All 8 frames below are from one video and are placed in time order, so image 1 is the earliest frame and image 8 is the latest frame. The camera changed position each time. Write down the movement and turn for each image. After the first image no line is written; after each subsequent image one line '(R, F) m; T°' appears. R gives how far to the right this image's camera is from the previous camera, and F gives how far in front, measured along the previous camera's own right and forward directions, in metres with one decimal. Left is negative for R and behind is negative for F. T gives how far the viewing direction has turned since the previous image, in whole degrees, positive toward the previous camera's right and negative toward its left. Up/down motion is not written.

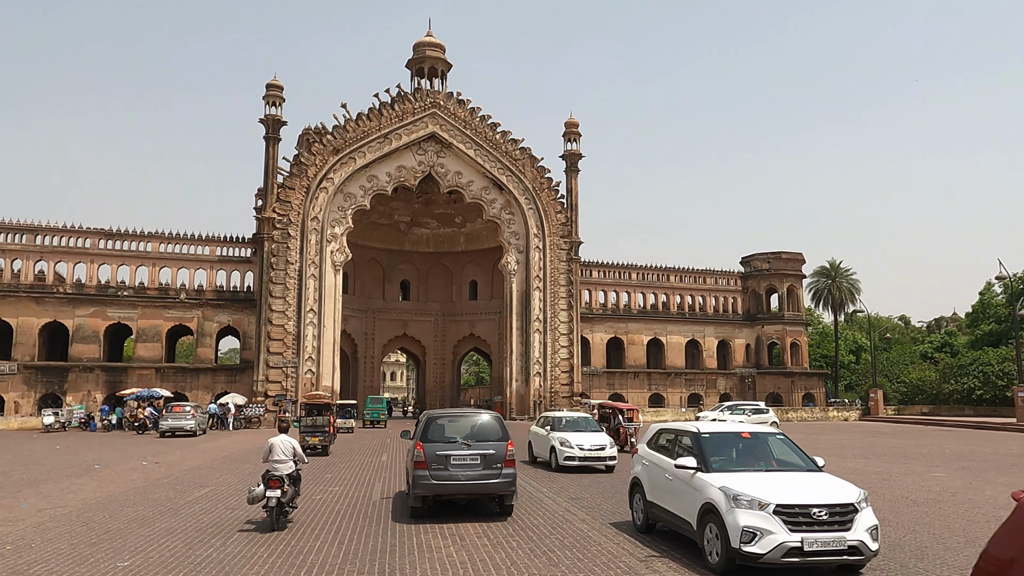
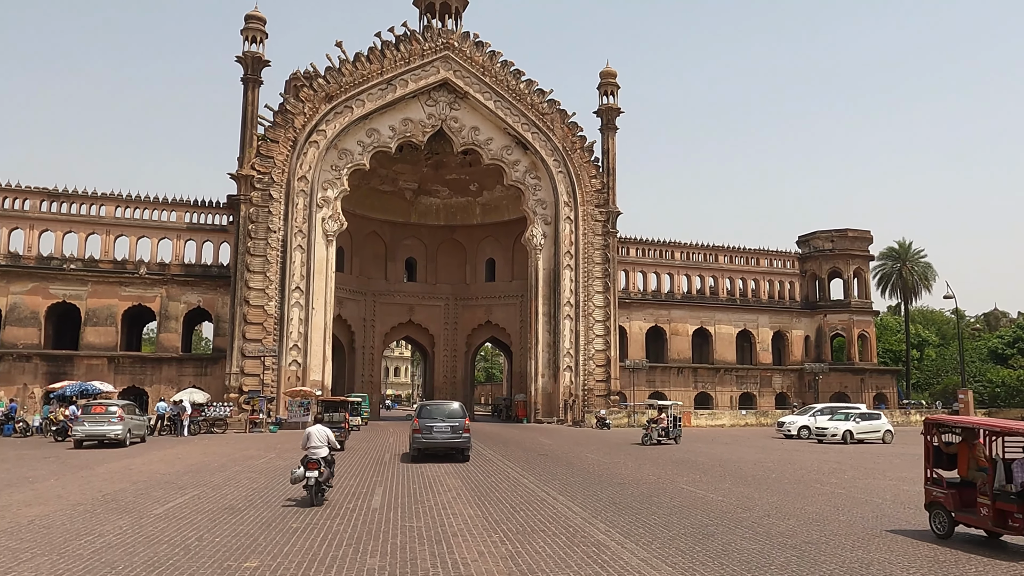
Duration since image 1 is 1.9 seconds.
(-1.0, +6.5) m; 0°
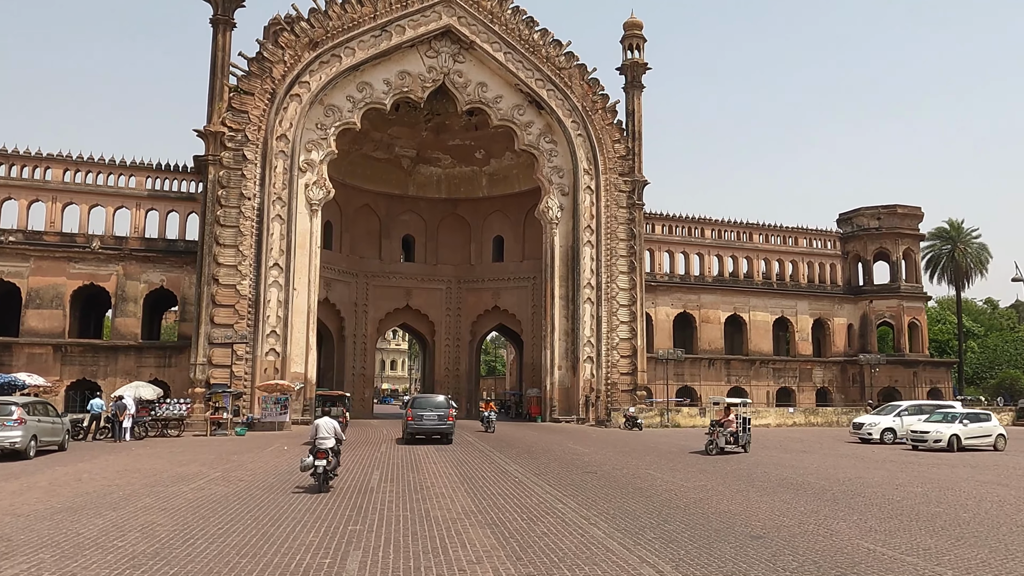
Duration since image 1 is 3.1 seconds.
(-0.6, +4.4) m; 0°
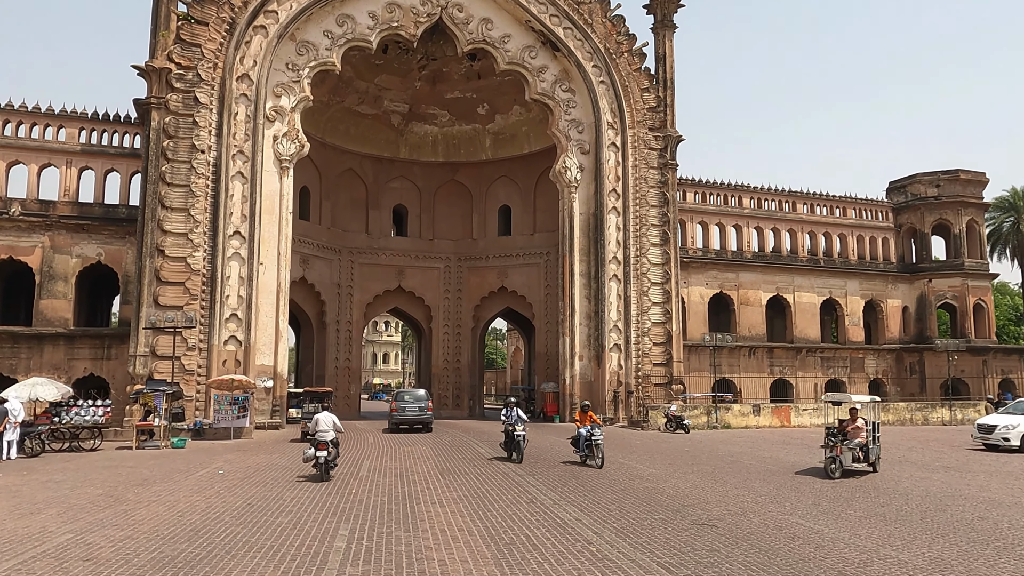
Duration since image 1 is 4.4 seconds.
(-0.6, +4.8) m; 0°
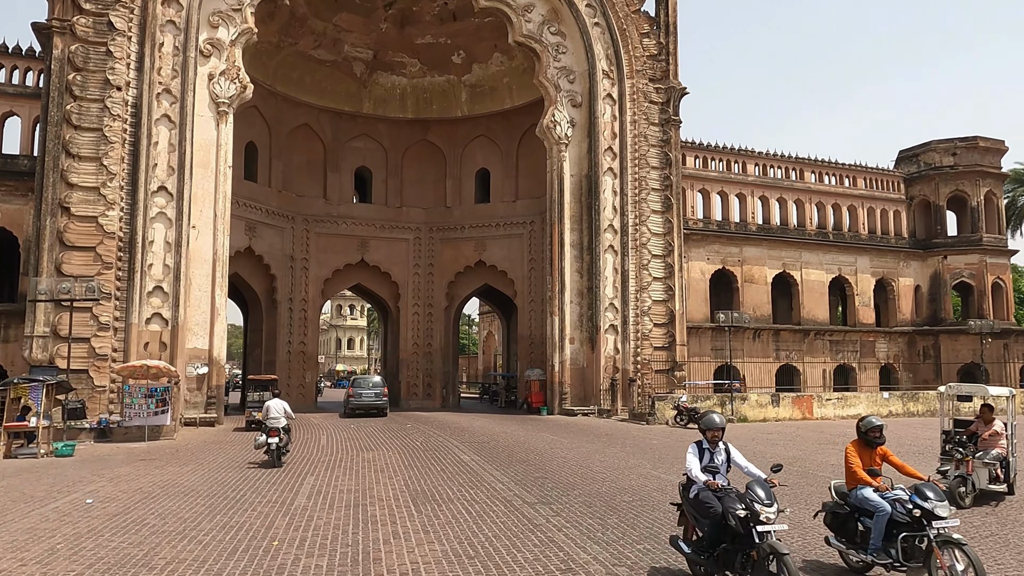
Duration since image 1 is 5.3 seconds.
(-0.4, +3.4) m; +2°
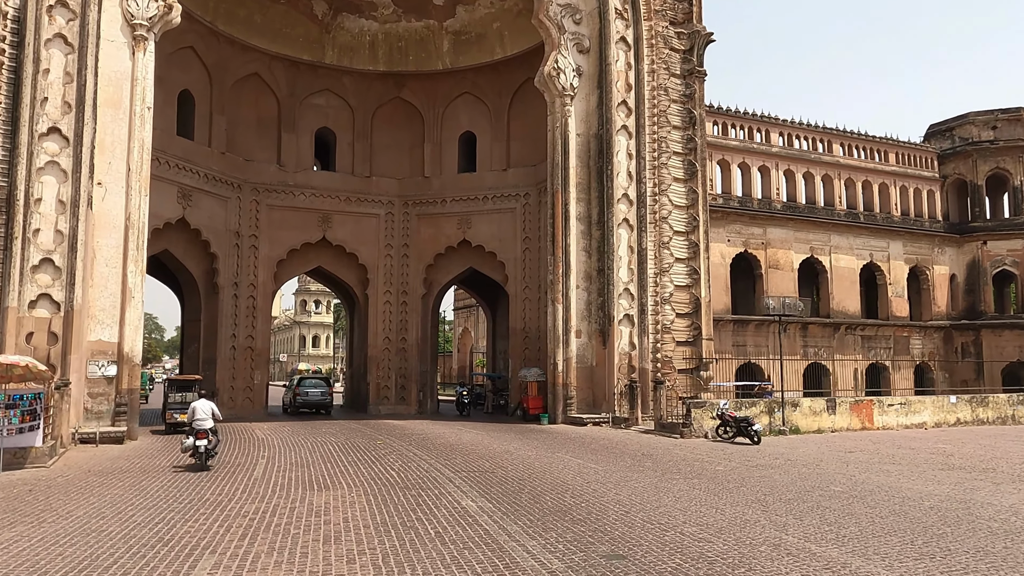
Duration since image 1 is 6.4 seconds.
(-0.6, +3.9) m; +2°
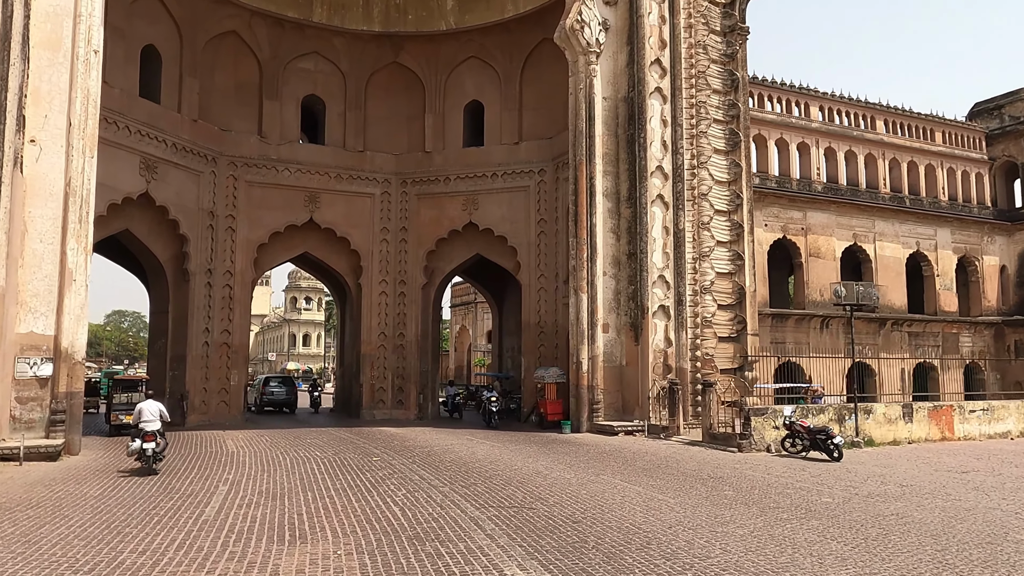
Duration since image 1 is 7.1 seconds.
(-0.5, +2.5) m; +1°
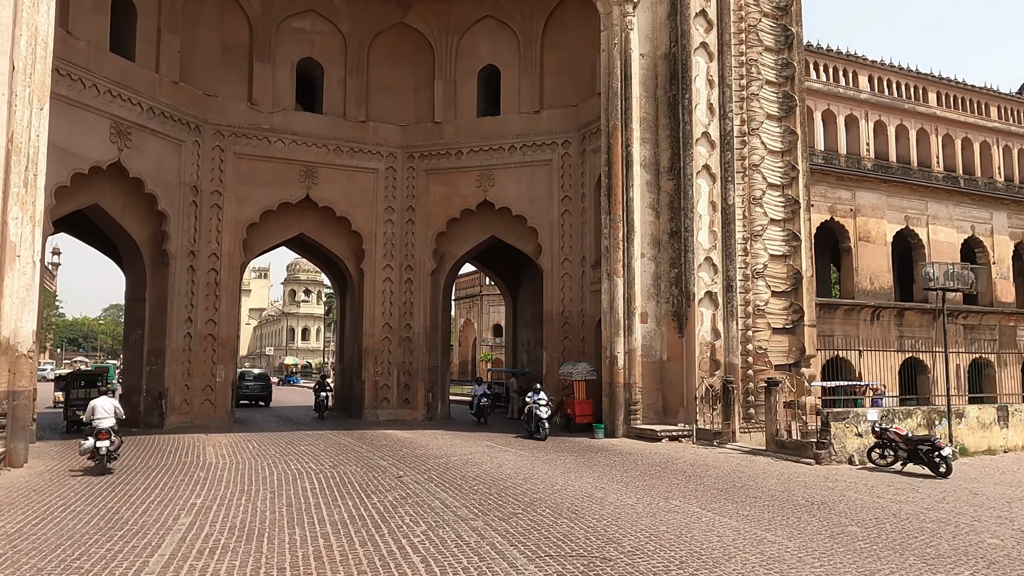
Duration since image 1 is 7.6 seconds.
(-0.4, +2.0) m; 0°
